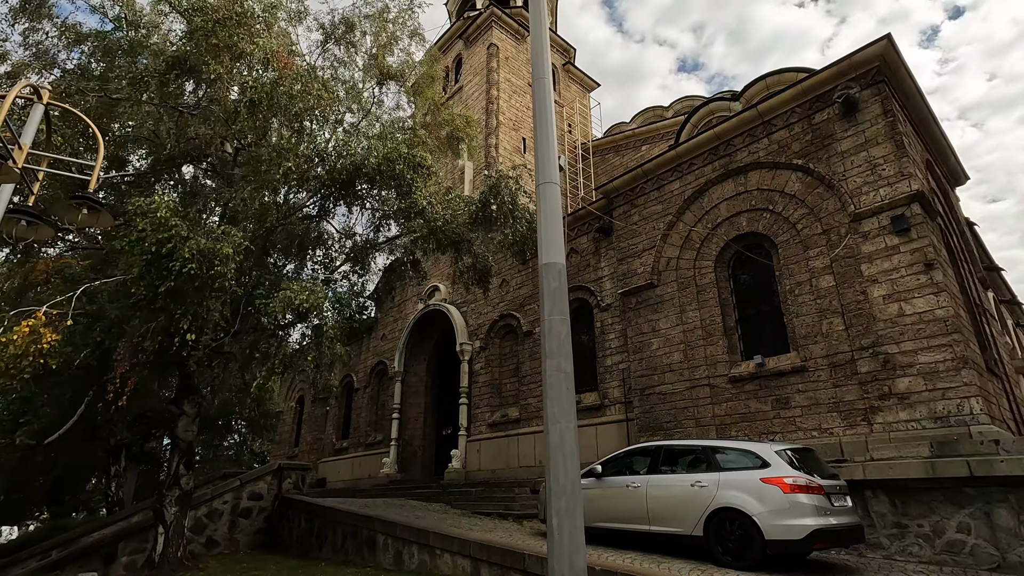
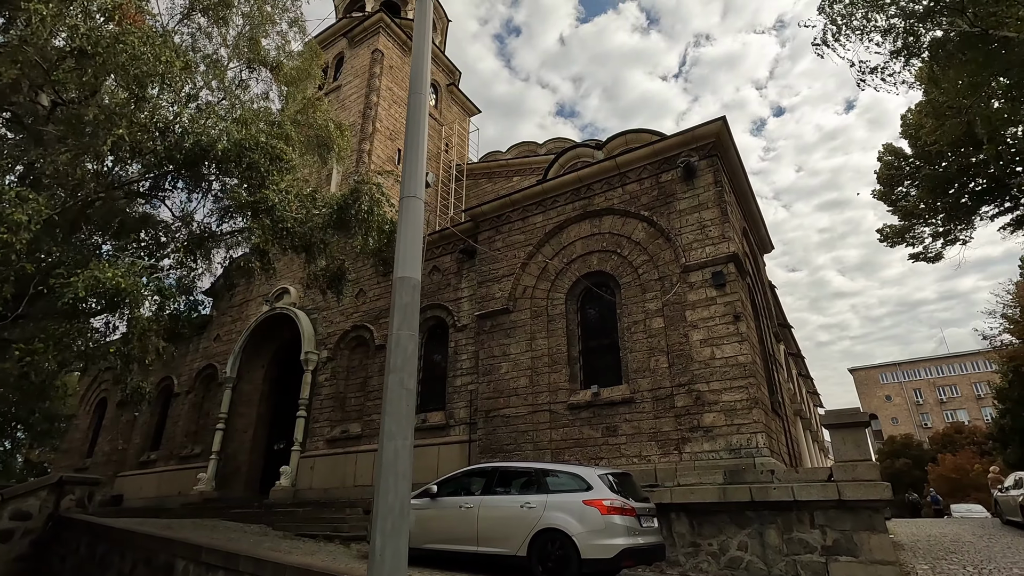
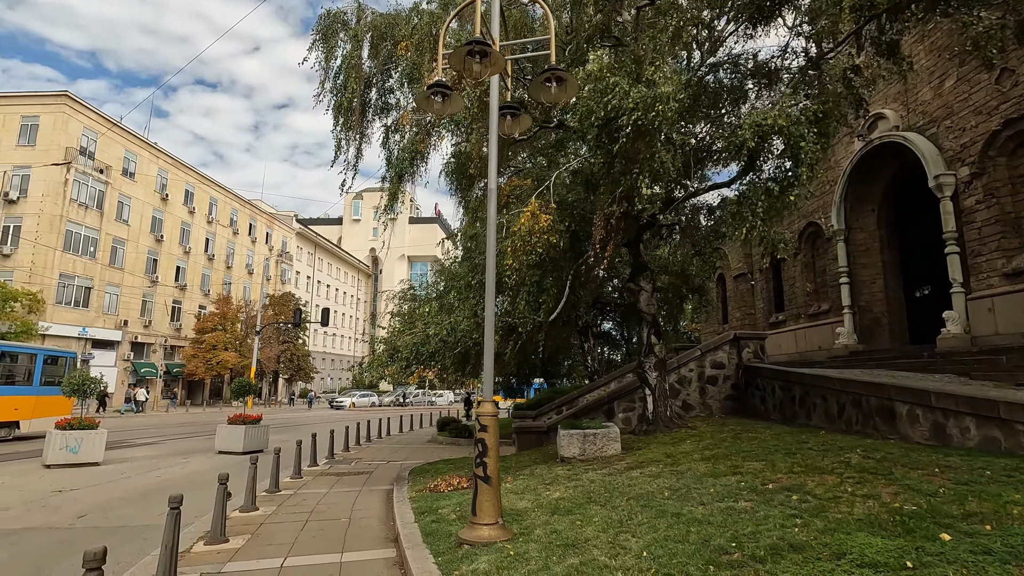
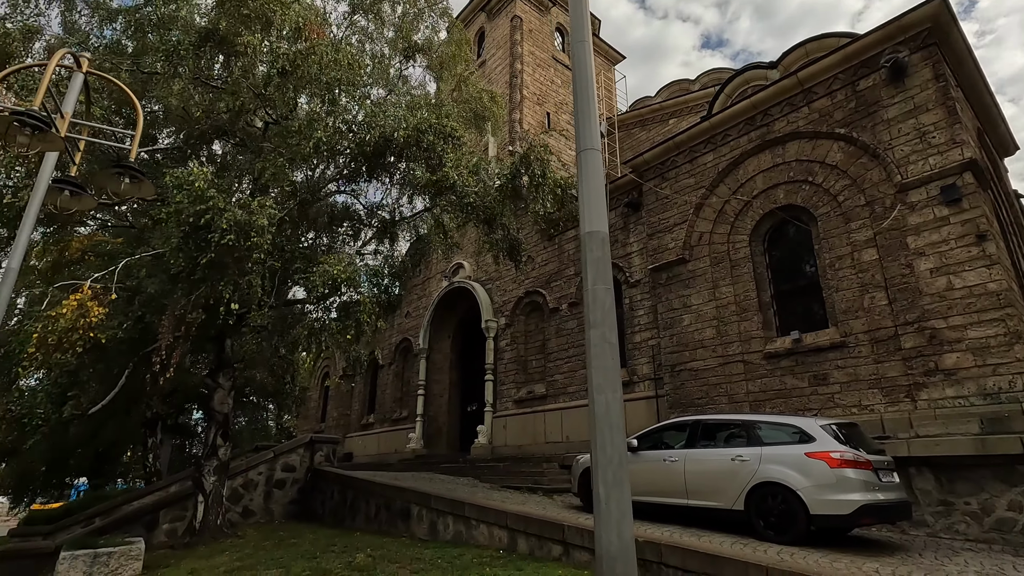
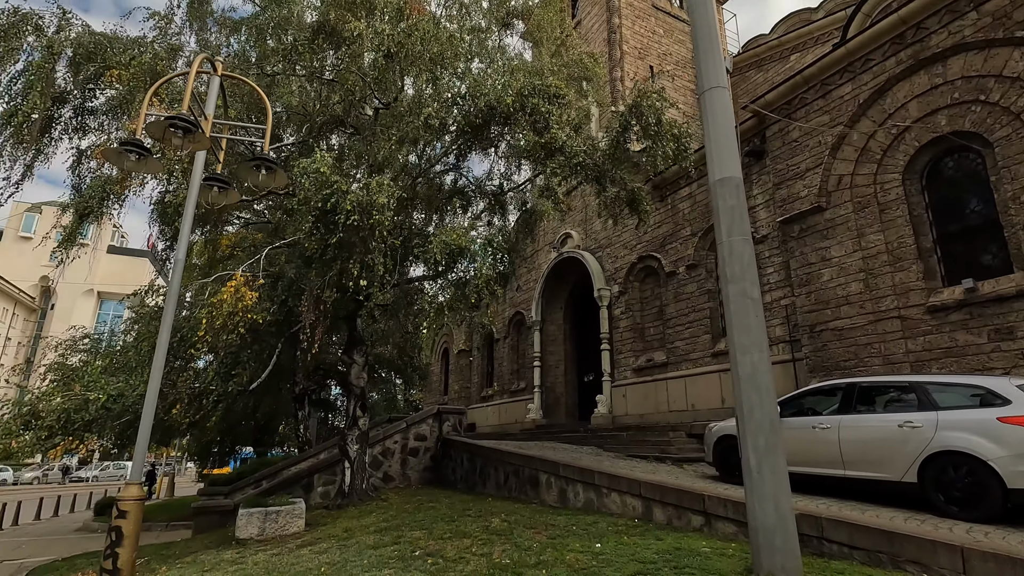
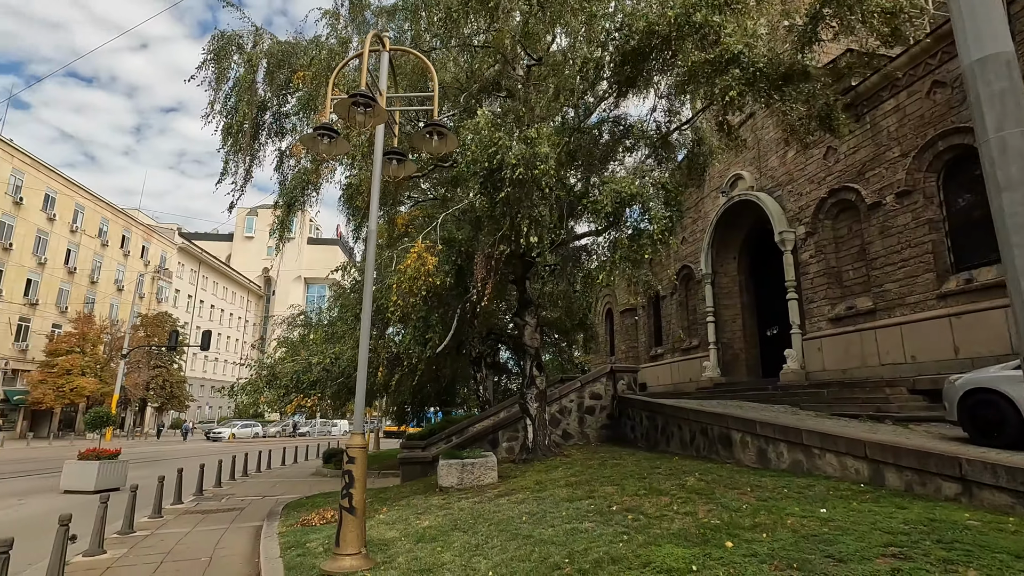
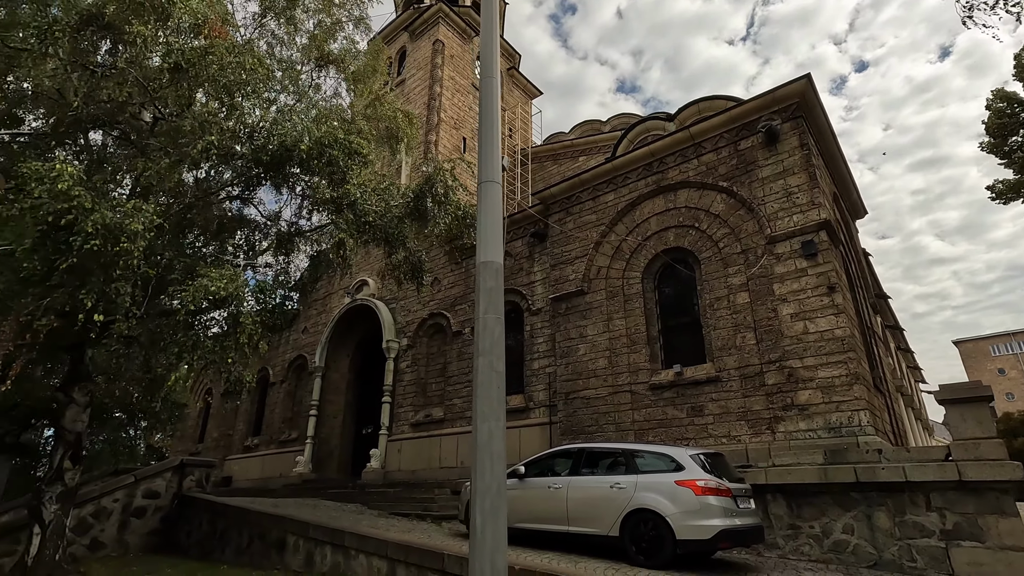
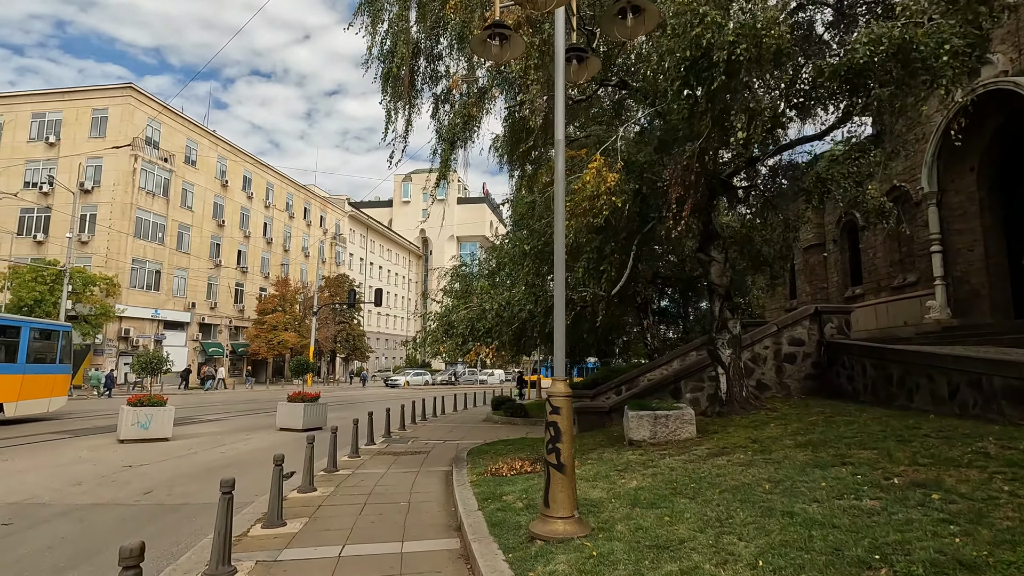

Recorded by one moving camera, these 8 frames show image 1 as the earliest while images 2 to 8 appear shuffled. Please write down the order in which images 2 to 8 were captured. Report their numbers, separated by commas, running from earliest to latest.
2, 7, 4, 5, 6, 3, 8
